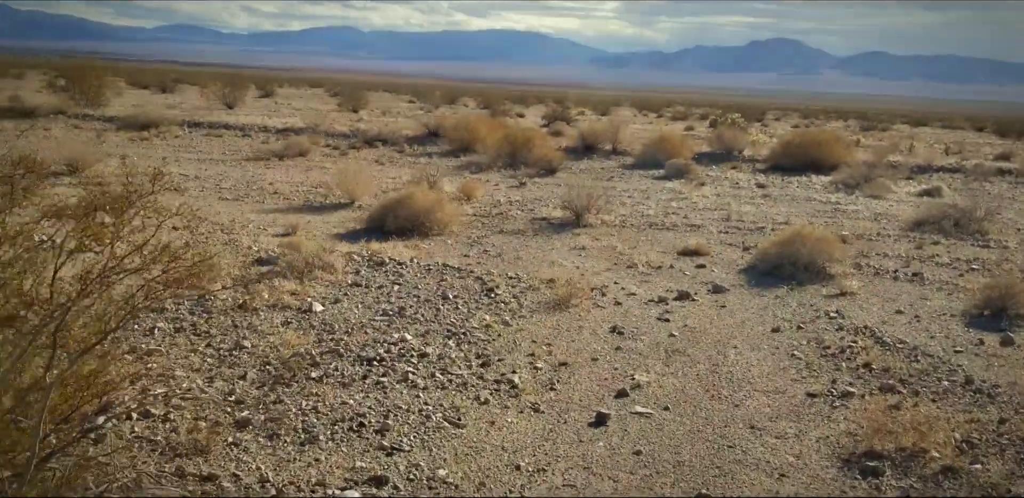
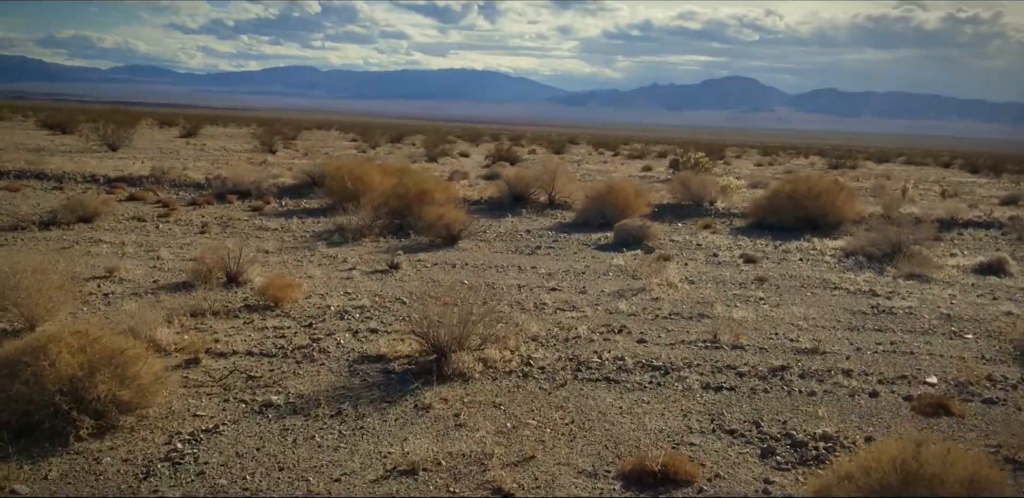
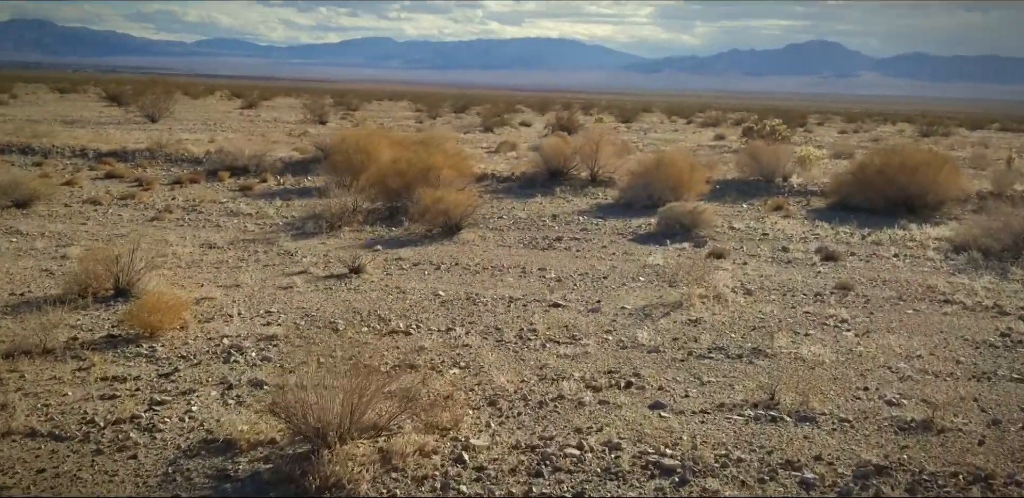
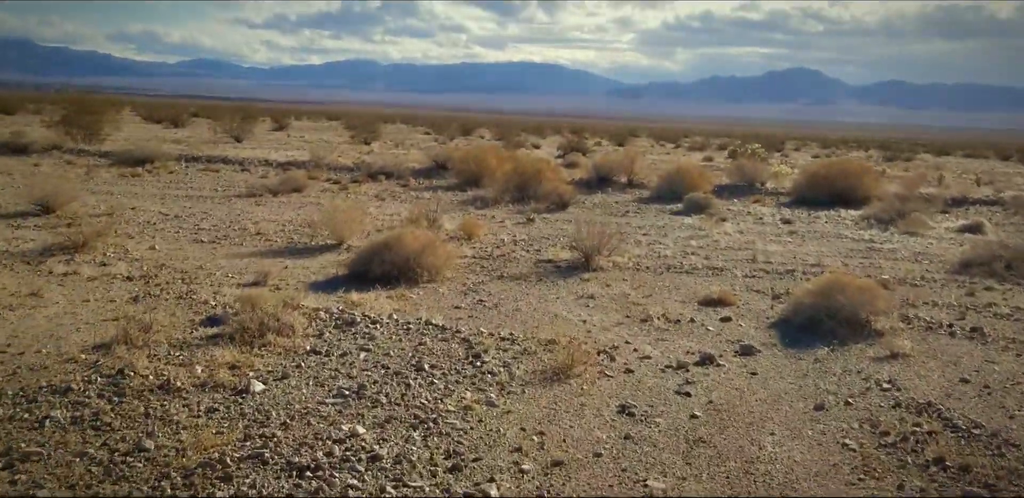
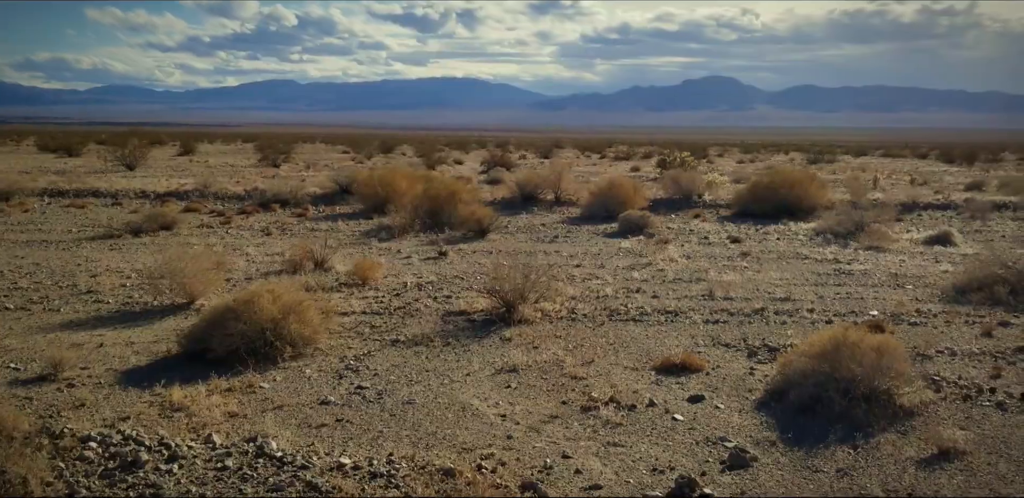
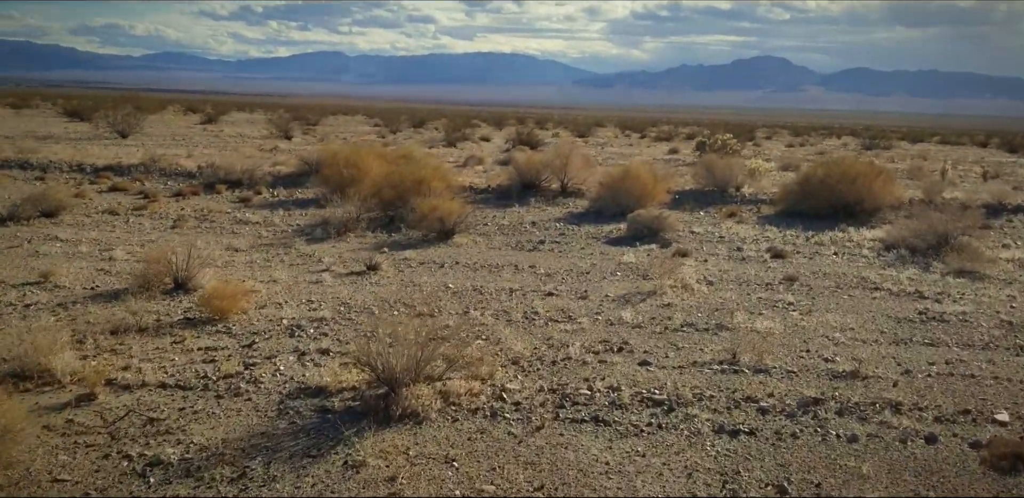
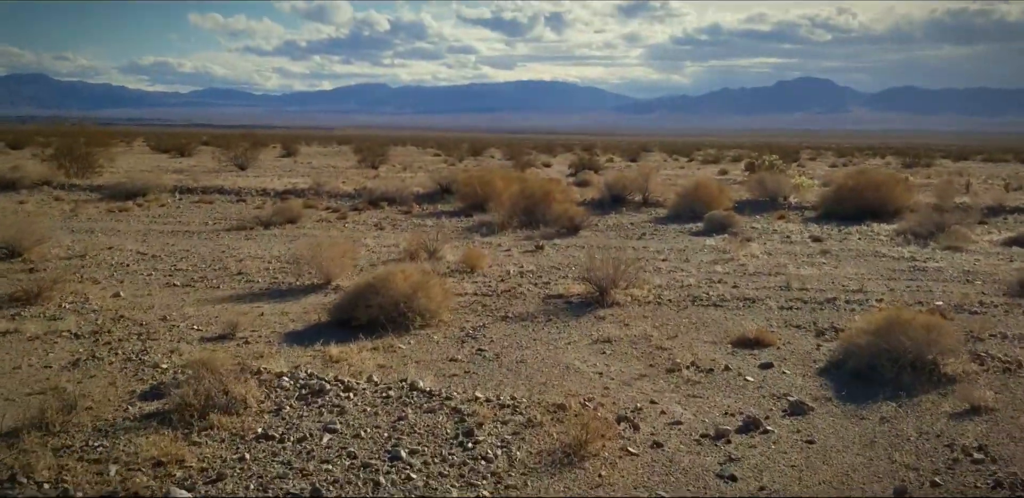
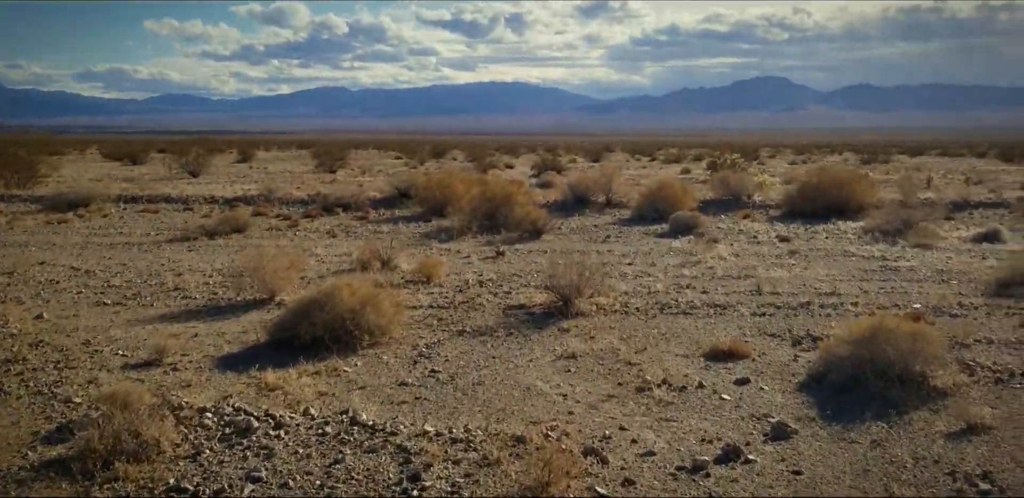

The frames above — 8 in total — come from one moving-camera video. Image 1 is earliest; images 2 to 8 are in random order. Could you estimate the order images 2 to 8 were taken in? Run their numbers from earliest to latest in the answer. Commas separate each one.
4, 7, 8, 5, 2, 6, 3
